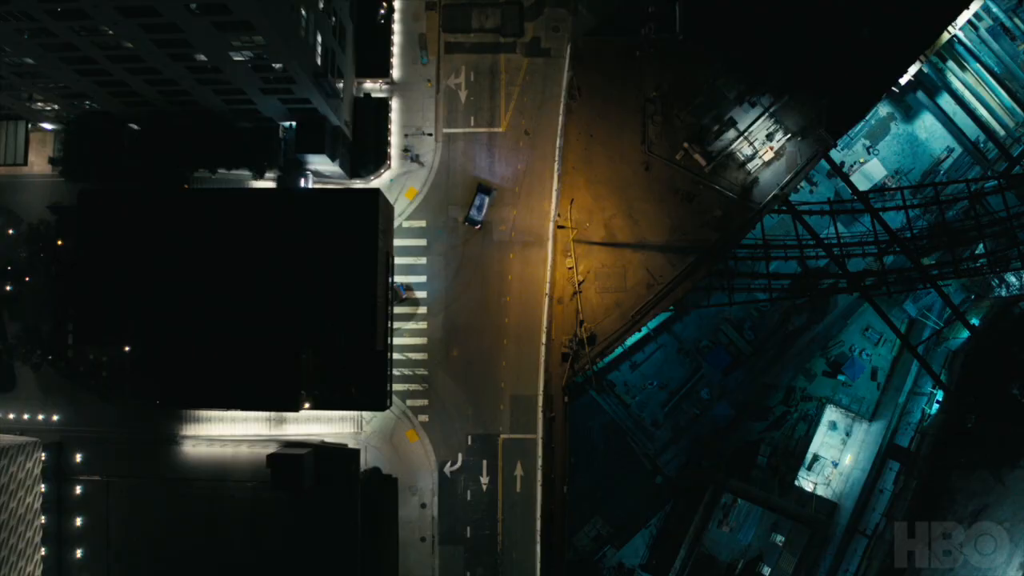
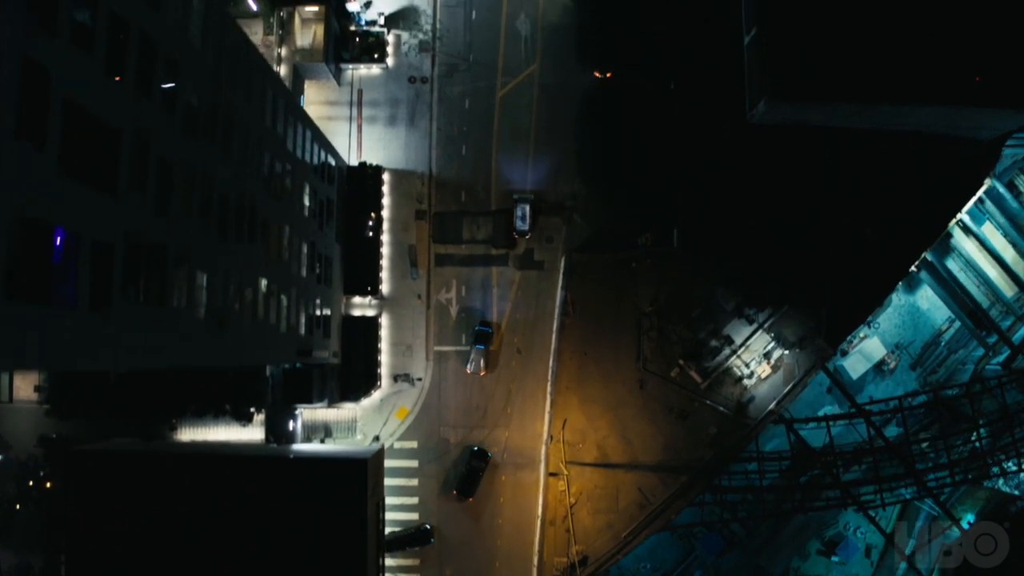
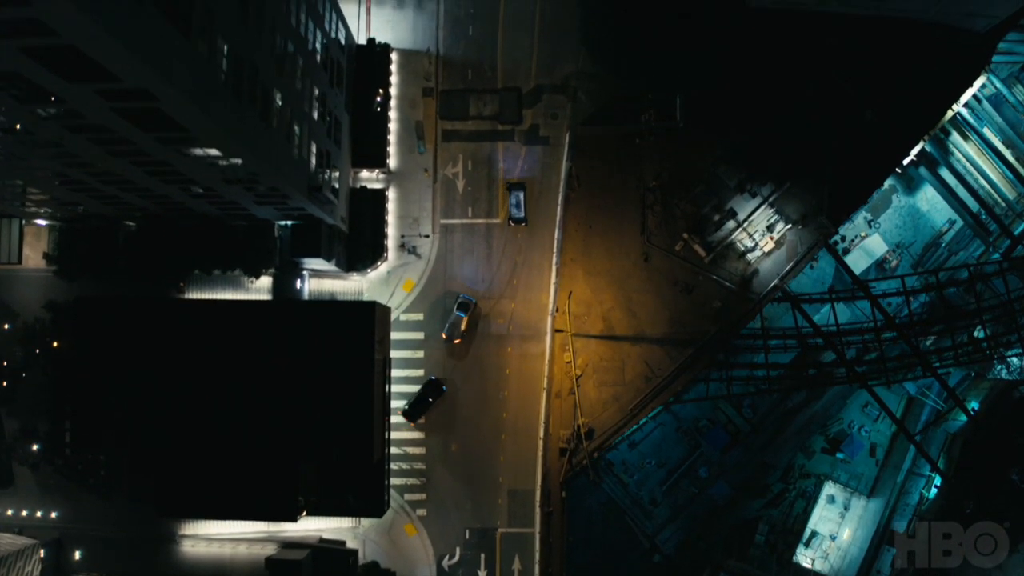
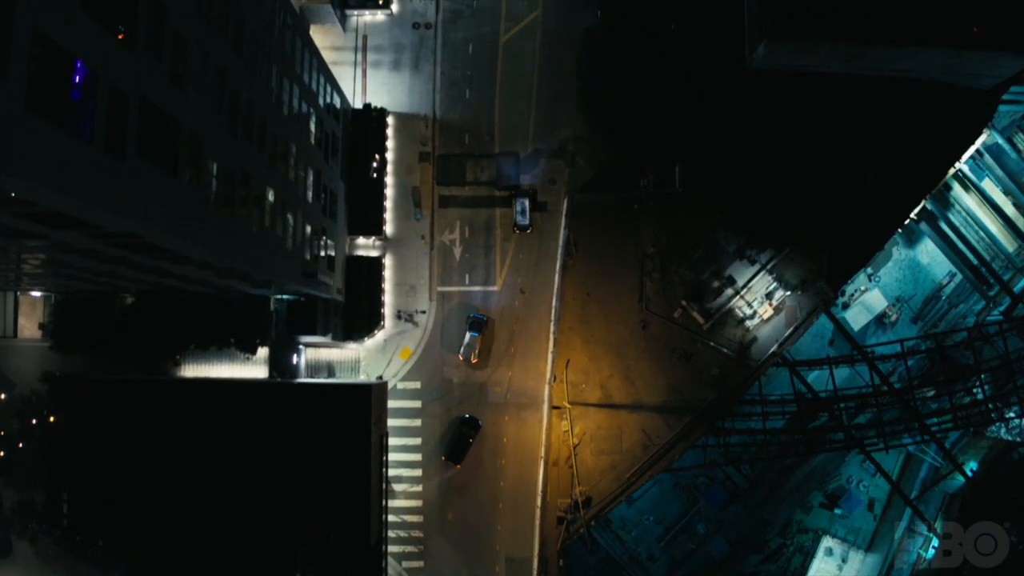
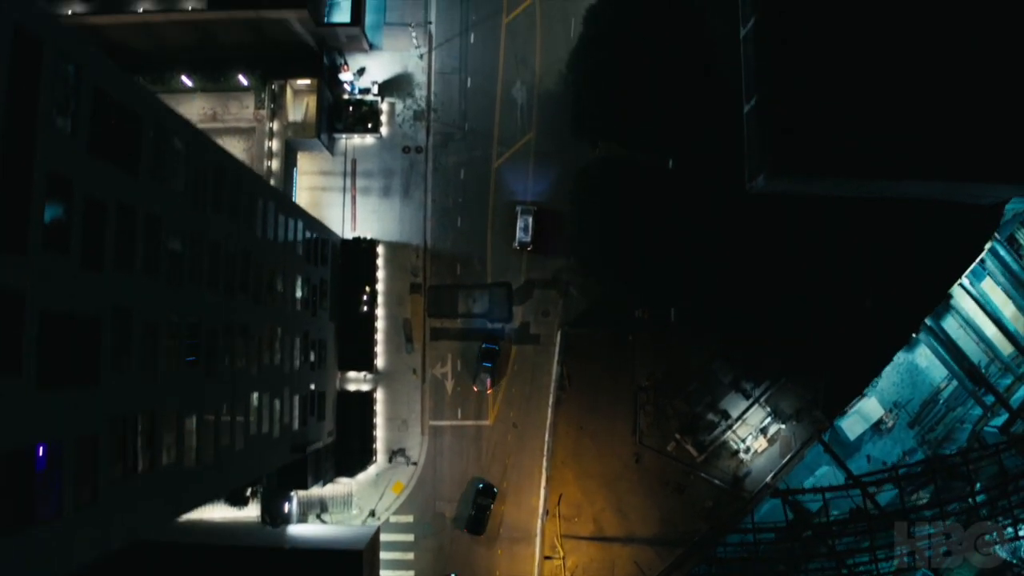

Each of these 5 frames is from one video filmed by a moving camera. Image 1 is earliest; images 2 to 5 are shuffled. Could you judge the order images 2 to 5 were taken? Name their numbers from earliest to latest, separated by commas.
3, 4, 2, 5
